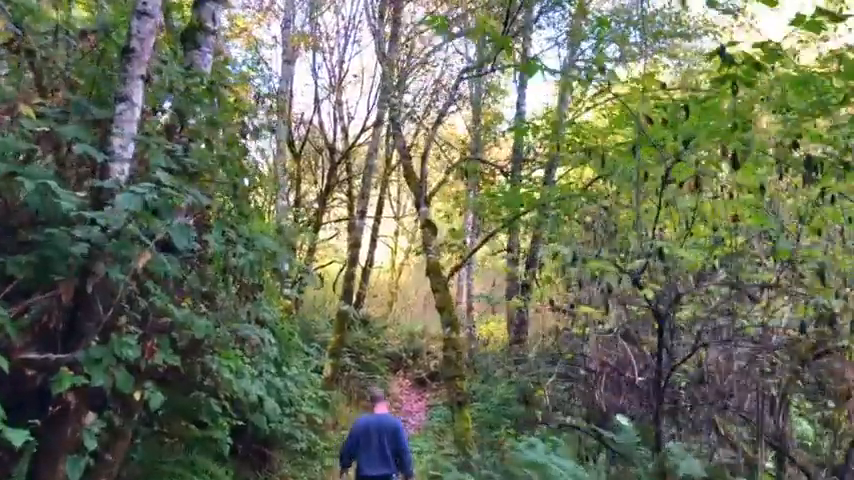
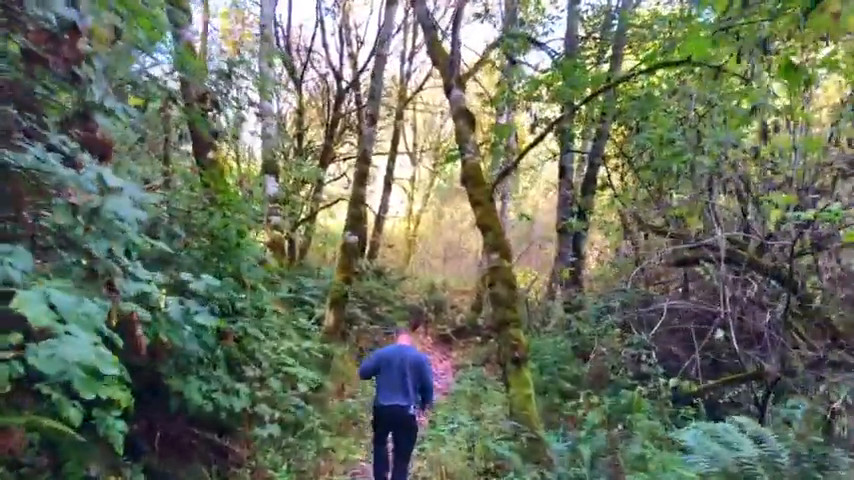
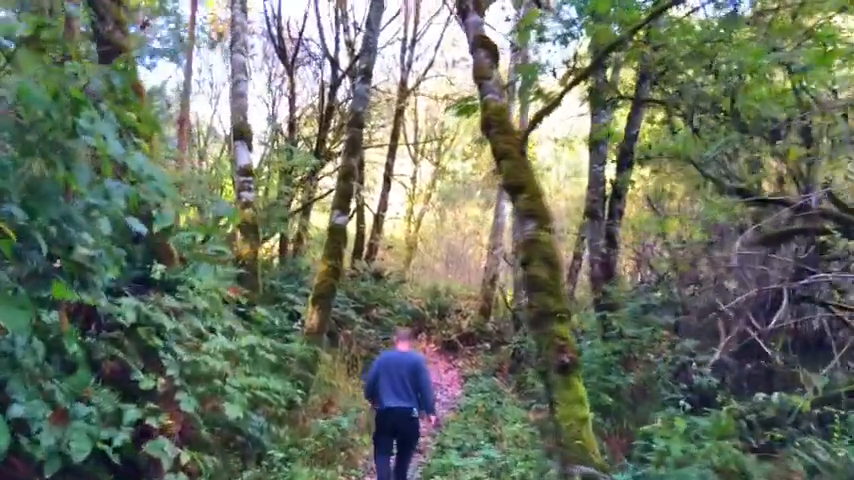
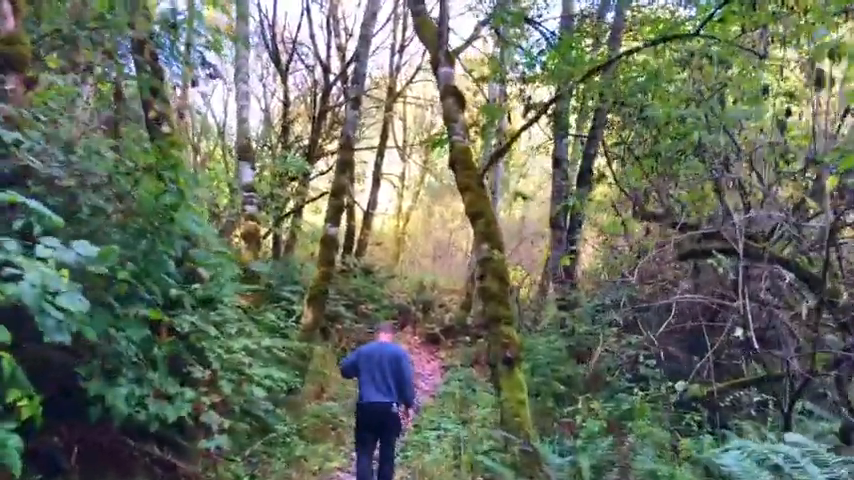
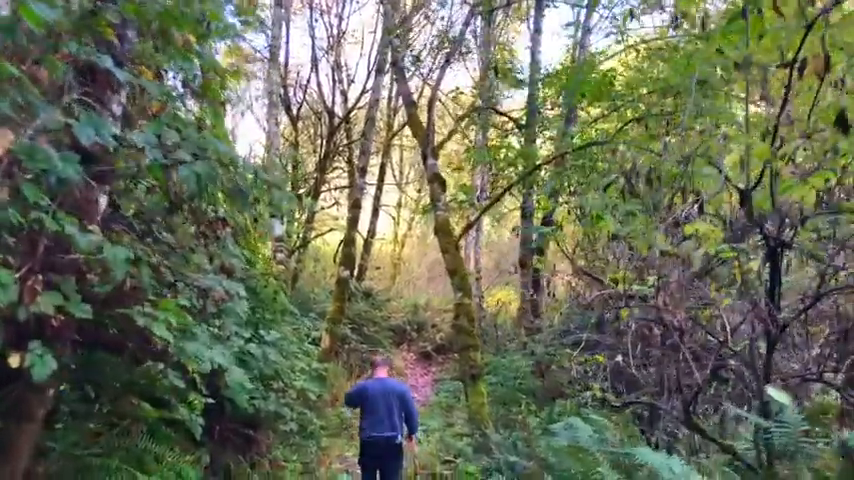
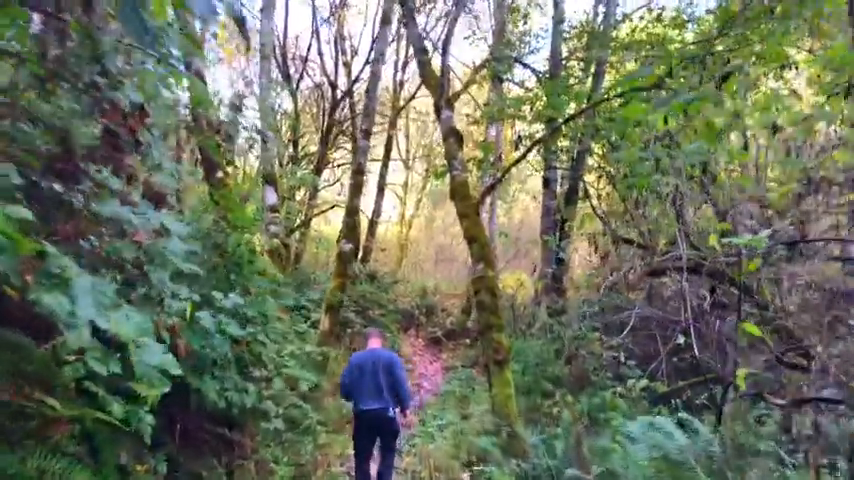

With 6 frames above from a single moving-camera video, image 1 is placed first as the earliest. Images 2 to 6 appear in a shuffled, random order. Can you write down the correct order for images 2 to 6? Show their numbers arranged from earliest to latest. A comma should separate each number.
5, 6, 2, 4, 3
